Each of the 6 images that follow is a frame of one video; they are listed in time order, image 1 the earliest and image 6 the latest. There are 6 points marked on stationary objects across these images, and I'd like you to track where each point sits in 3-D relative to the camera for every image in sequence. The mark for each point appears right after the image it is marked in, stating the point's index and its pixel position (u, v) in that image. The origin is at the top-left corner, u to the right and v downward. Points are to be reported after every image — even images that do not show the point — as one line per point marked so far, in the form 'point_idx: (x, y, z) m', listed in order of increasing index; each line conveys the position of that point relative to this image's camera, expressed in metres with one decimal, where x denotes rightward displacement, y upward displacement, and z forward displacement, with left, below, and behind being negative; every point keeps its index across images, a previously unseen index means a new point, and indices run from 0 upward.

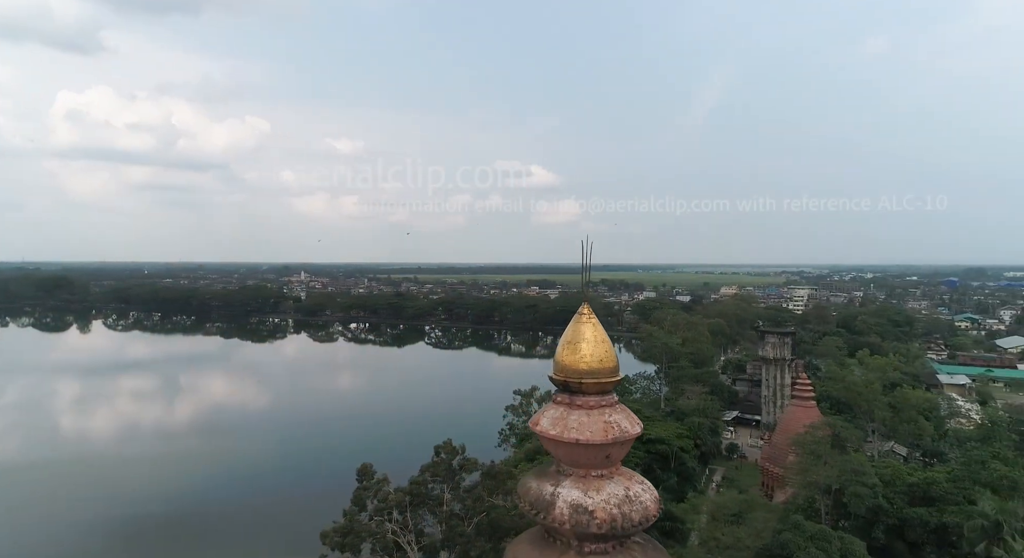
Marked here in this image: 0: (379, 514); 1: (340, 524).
0: (-3.1, -5.4, +15.3) m
1: (-4.0, -5.6, +15.1) m
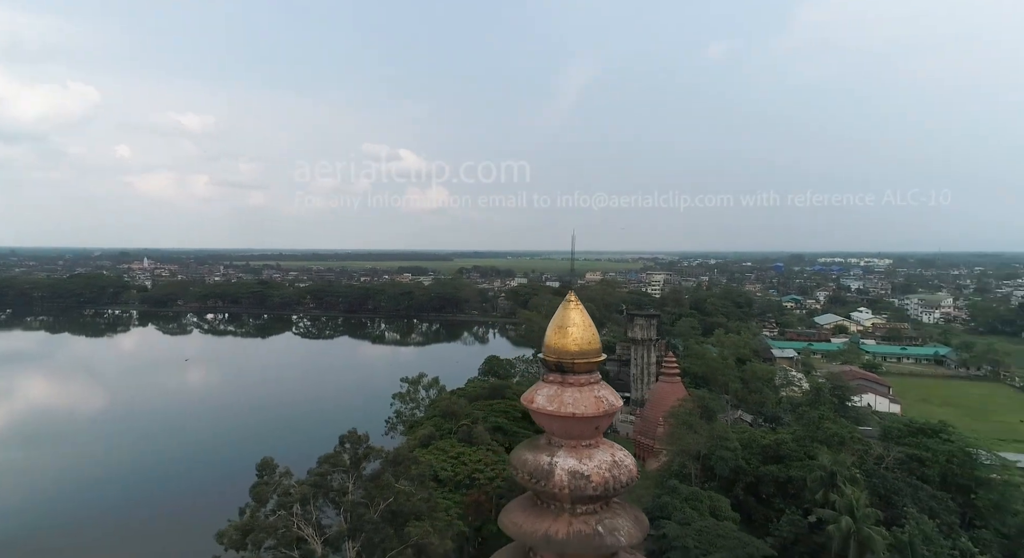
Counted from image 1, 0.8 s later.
0: (-5.3, -5.3, +15.1) m
1: (-6.1, -5.5, +14.8) m
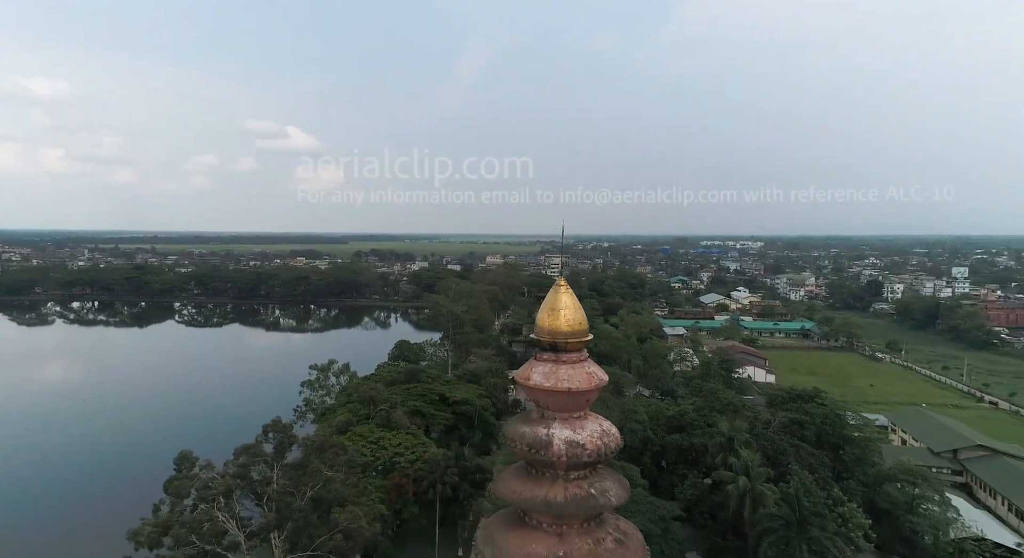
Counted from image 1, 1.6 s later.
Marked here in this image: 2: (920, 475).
0: (-6.9, -5.0, +14.7) m
1: (-7.7, -5.3, +14.2) m
2: (+11.1, -5.3, +17.7) m
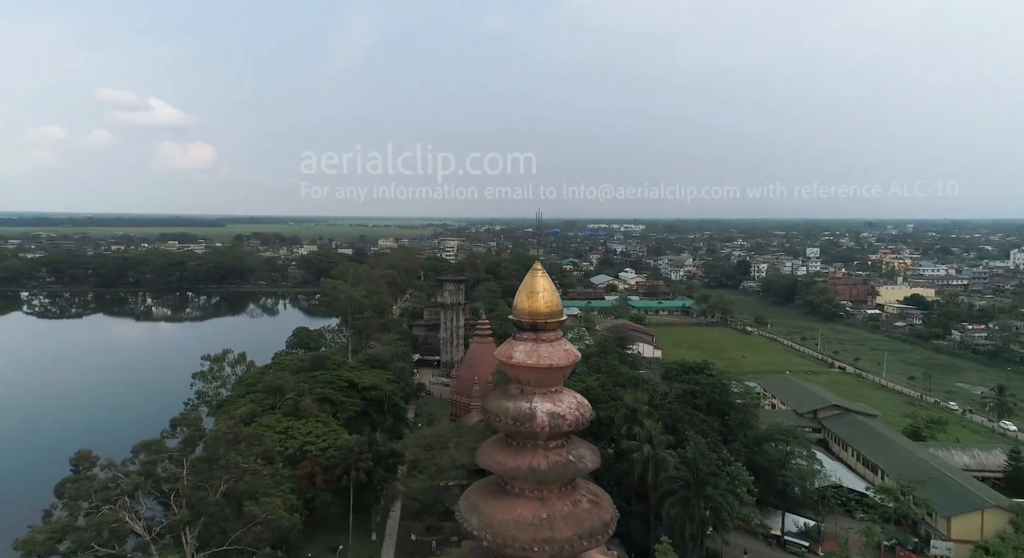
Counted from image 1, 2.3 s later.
0: (-8.6, -4.8, +13.8) m
1: (-9.2, -5.1, +13.2) m
2: (+8.6, -4.8, +20.1) m
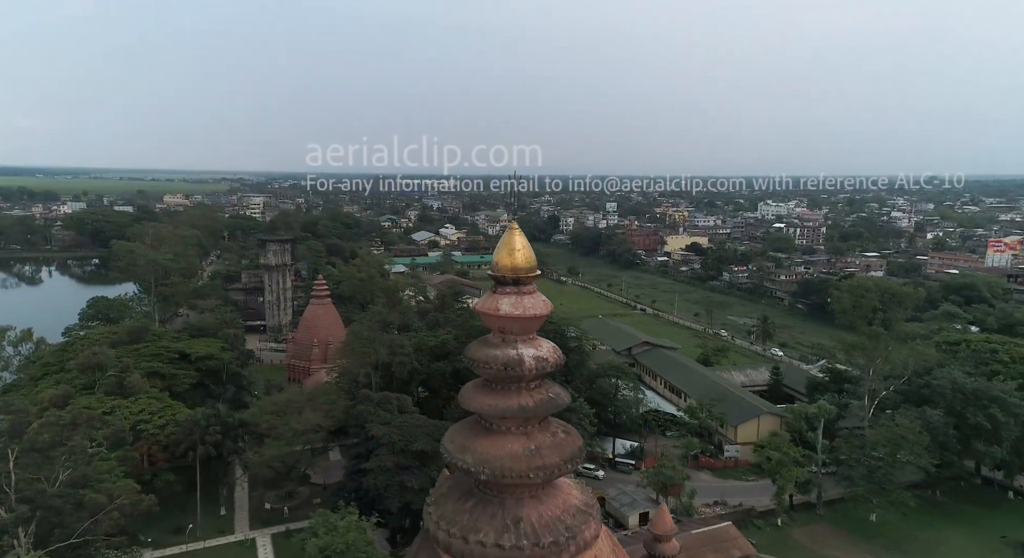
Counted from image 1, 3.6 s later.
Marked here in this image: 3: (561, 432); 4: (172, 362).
0: (-10.4, -4.3, +11.2) m
1: (-10.8, -4.6, +10.5) m
2: (+3.8, -3.1, +22.7) m
3: (+0.5, -1.9, +8.0) m
4: (-9.9, -2.5, +19.0) m
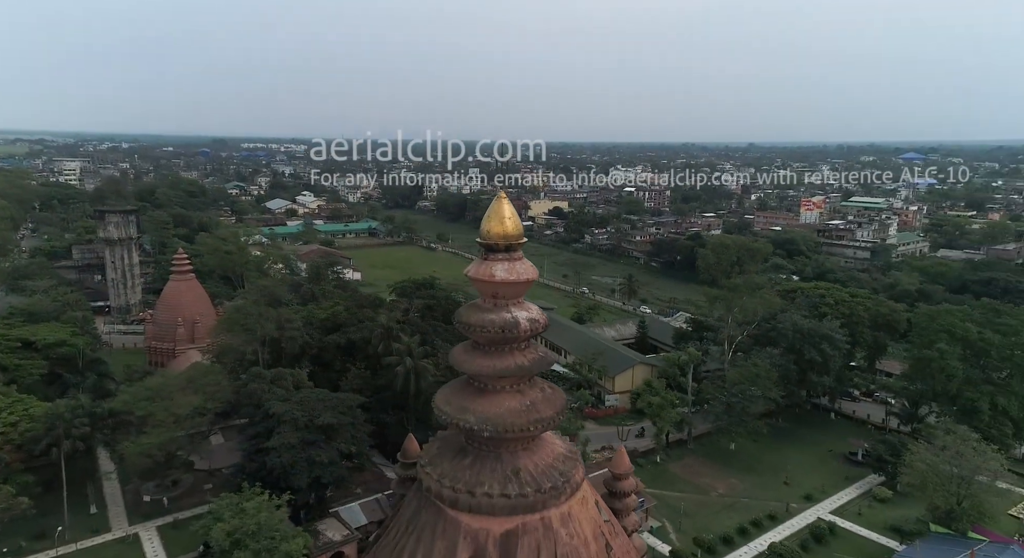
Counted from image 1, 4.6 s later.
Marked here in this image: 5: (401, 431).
0: (-10.8, -4.0, +8.6) m
1: (-11.0, -4.4, +7.7) m
2: (-0.1, -1.8, +23.2) m
3: (+0.5, -1.3, +8.1) m
4: (-12.3, -1.9, +16.1) m
5: (-3.2, -4.3, +19.2) m
